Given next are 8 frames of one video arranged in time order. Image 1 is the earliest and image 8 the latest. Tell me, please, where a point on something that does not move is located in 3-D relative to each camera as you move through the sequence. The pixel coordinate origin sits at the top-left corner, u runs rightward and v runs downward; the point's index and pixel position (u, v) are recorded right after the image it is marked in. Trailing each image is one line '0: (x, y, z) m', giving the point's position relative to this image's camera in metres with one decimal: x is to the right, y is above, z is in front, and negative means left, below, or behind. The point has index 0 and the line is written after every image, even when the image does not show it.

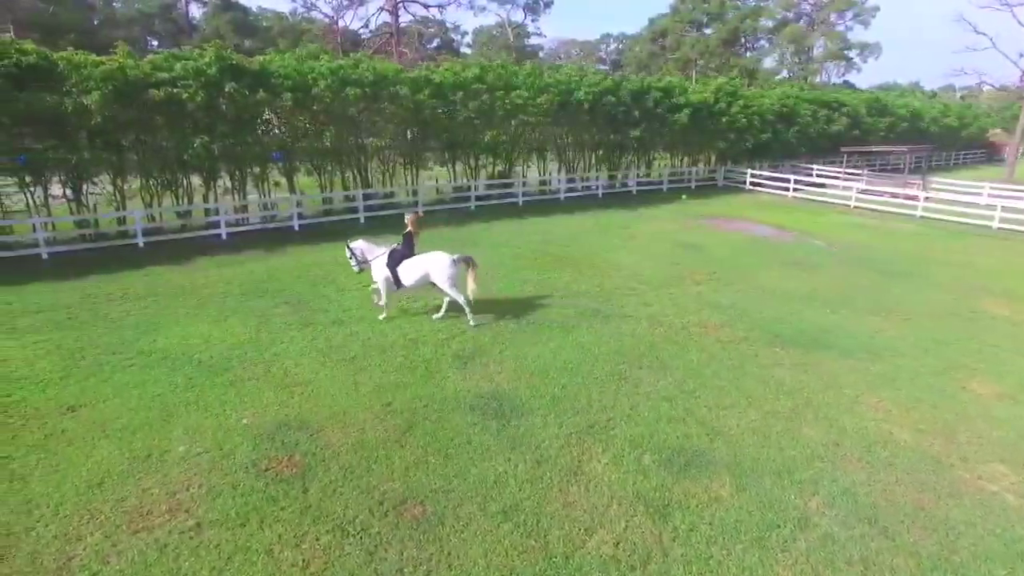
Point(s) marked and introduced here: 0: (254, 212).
0: (-7.1, +2.1, +17.8) m
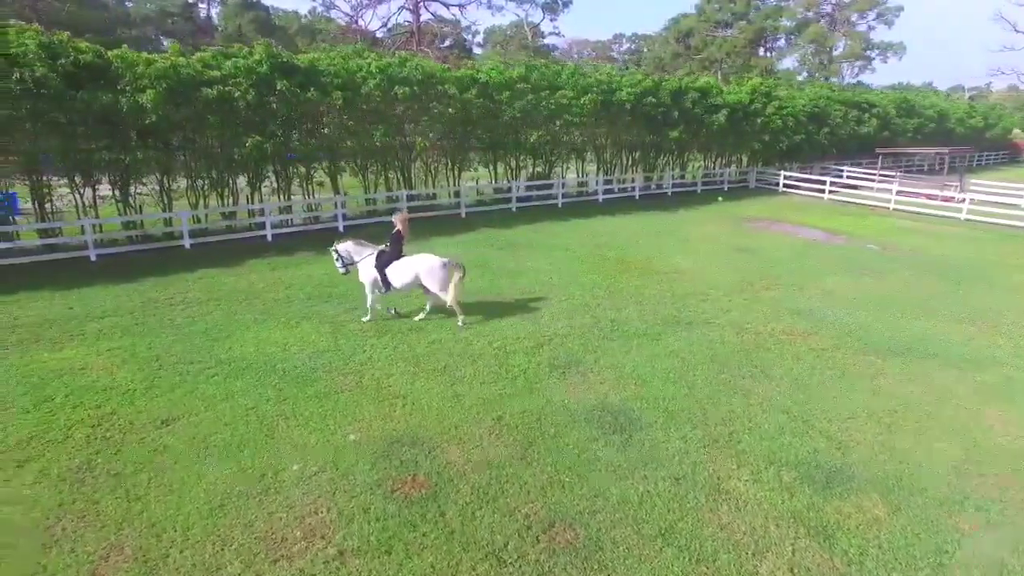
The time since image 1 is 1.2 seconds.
0: (-5.7, +2.0, +17.4) m
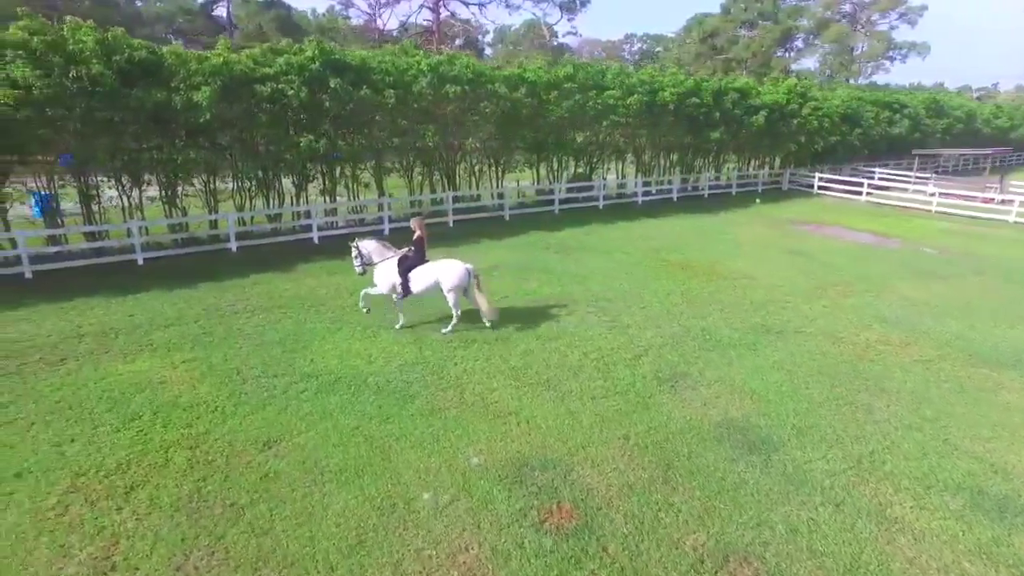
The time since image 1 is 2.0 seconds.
0: (-4.3, +1.9, +16.8) m
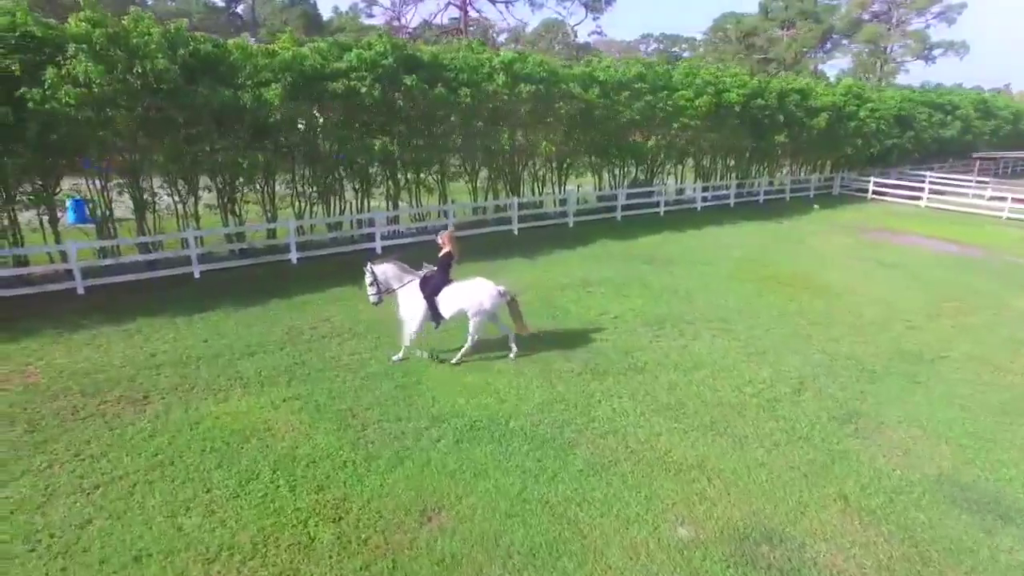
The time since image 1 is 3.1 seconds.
0: (-2.5, +1.6, +15.6) m
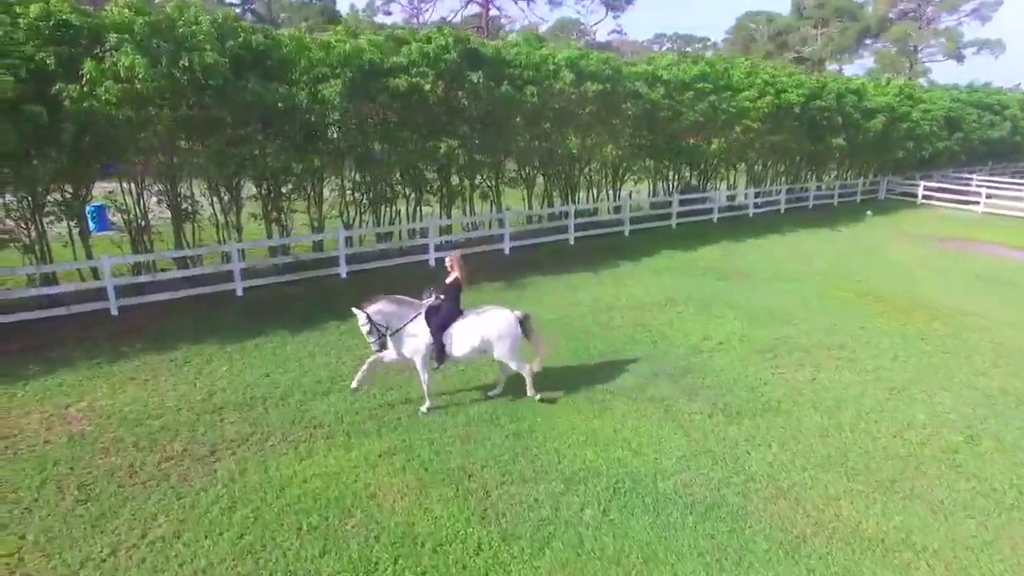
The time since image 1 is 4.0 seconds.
0: (-1.2, +1.2, +14.3) m
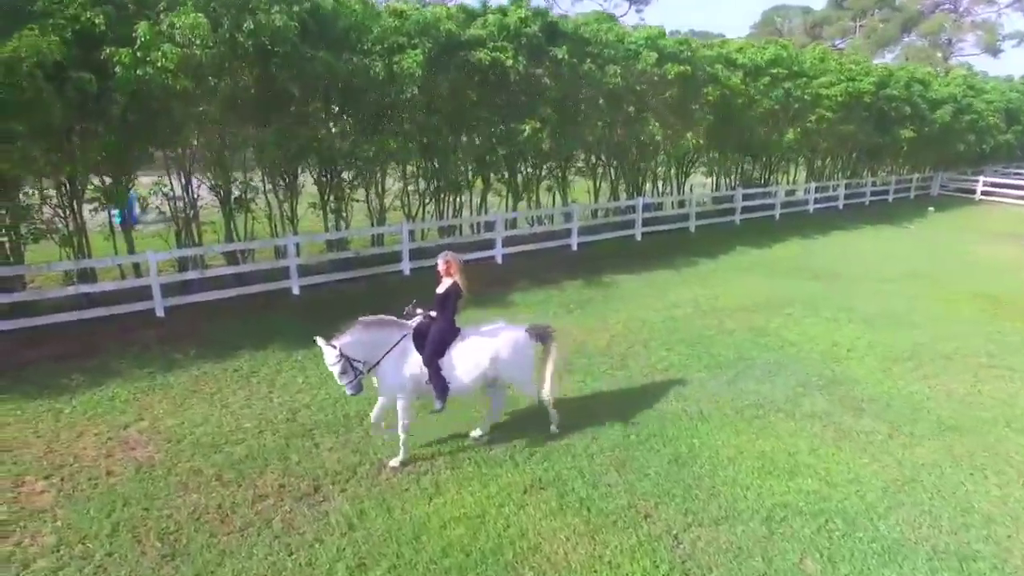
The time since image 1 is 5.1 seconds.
0: (+0.2, +1.2, +13.1) m
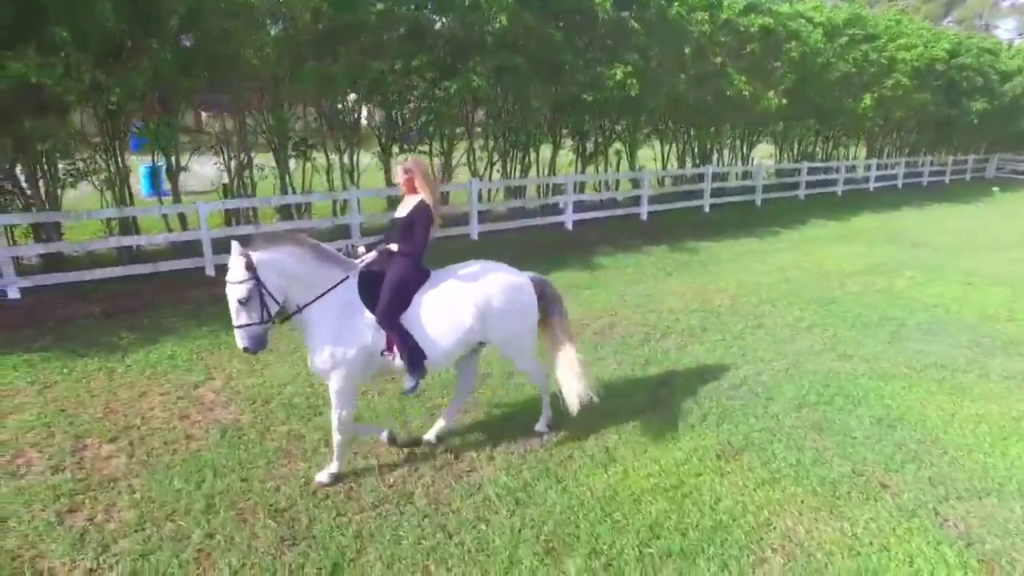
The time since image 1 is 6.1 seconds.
0: (+1.5, +1.8, +12.0) m
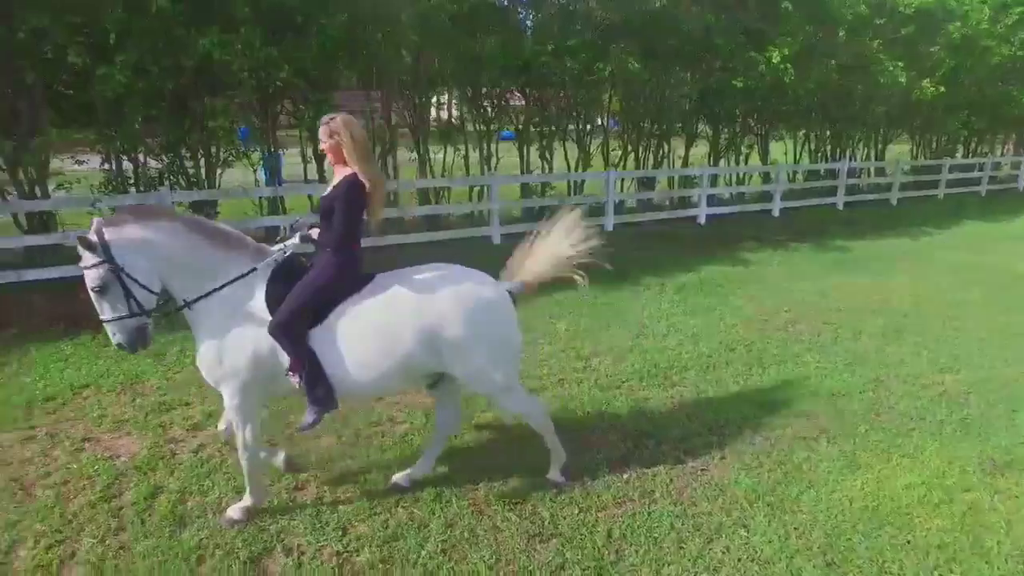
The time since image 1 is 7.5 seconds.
0: (+3.7, +1.8, +11.4) m
